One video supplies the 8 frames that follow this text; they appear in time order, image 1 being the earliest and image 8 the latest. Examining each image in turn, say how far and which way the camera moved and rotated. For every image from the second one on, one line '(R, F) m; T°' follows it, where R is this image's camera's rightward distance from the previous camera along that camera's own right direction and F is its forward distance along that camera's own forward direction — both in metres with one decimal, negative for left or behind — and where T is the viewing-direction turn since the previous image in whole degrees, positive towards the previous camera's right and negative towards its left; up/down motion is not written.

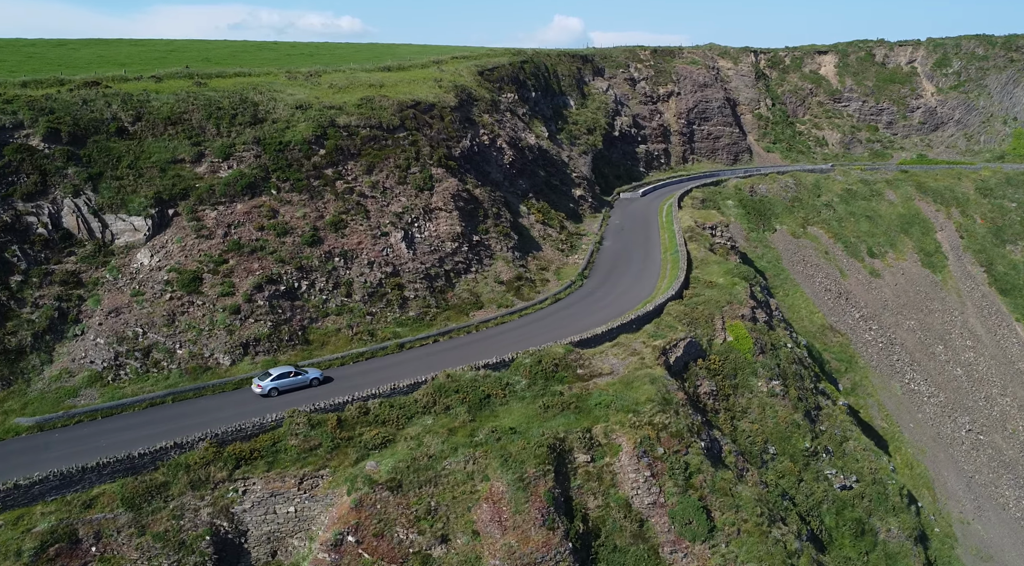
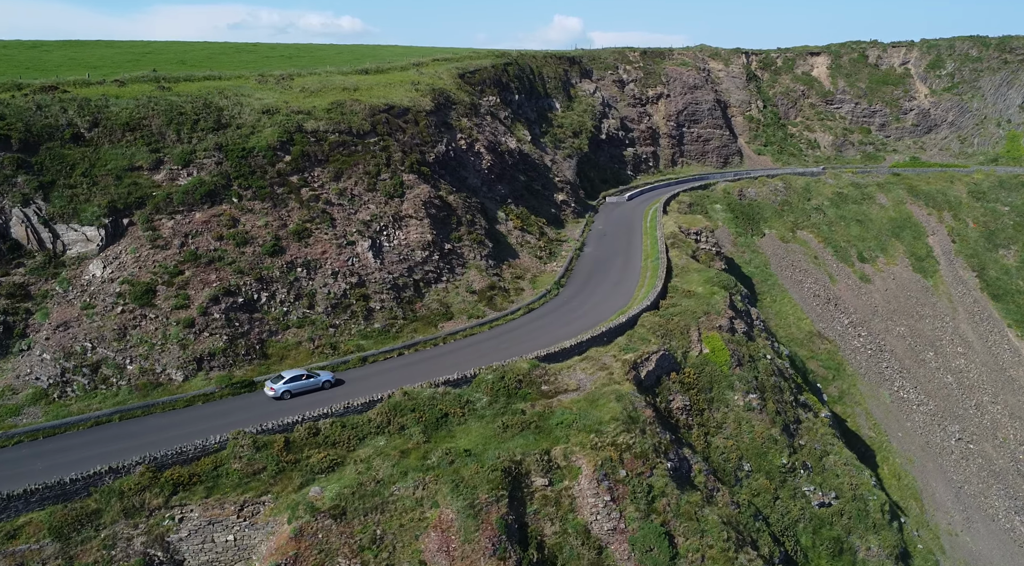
(+1.4, +1.1) m; 0°
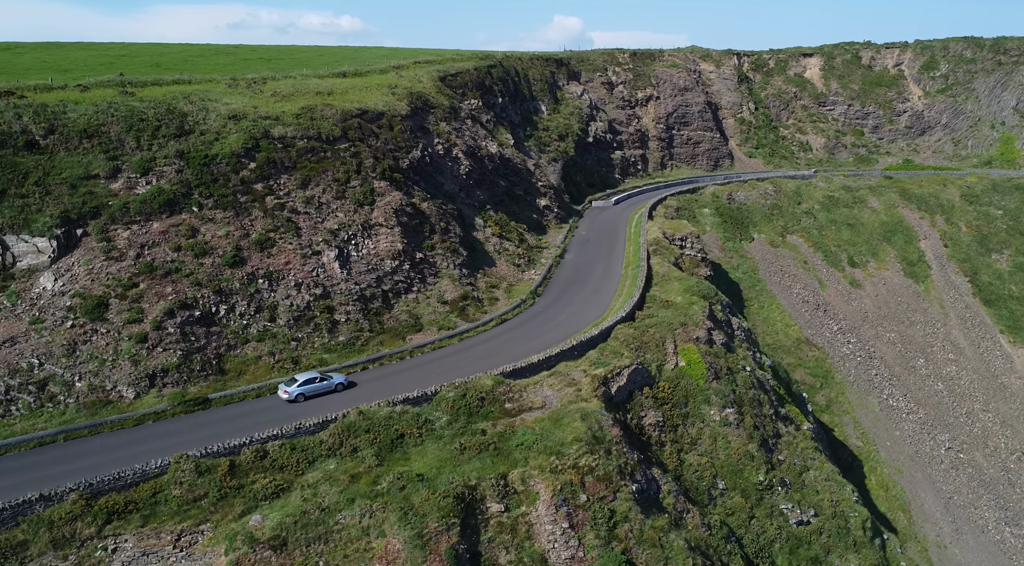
(+1.3, +1.1) m; 0°
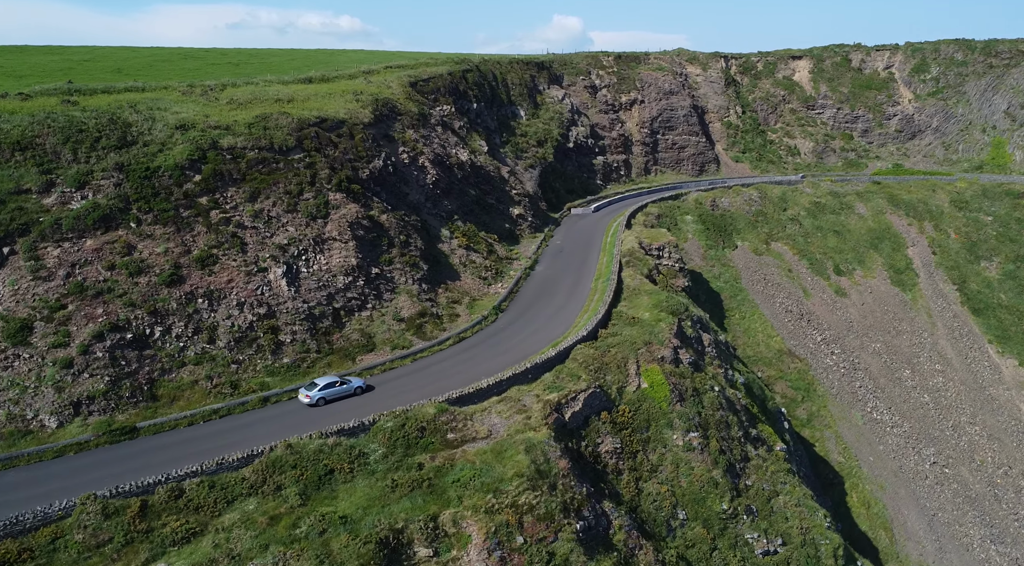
(+1.9, +1.6) m; 0°
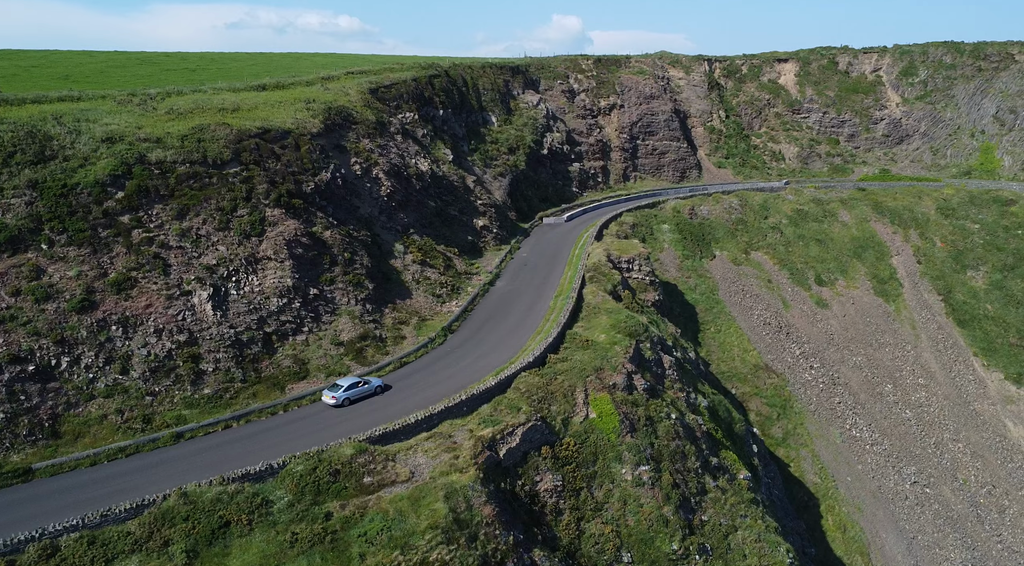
(+2.4, +2.1) m; 0°
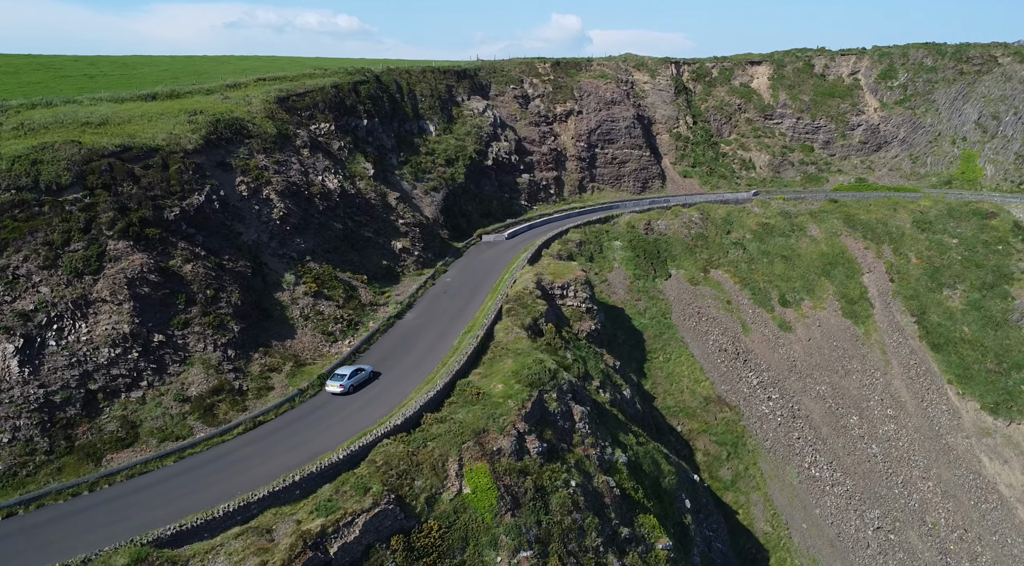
(+4.8, +5.1) m; 0°
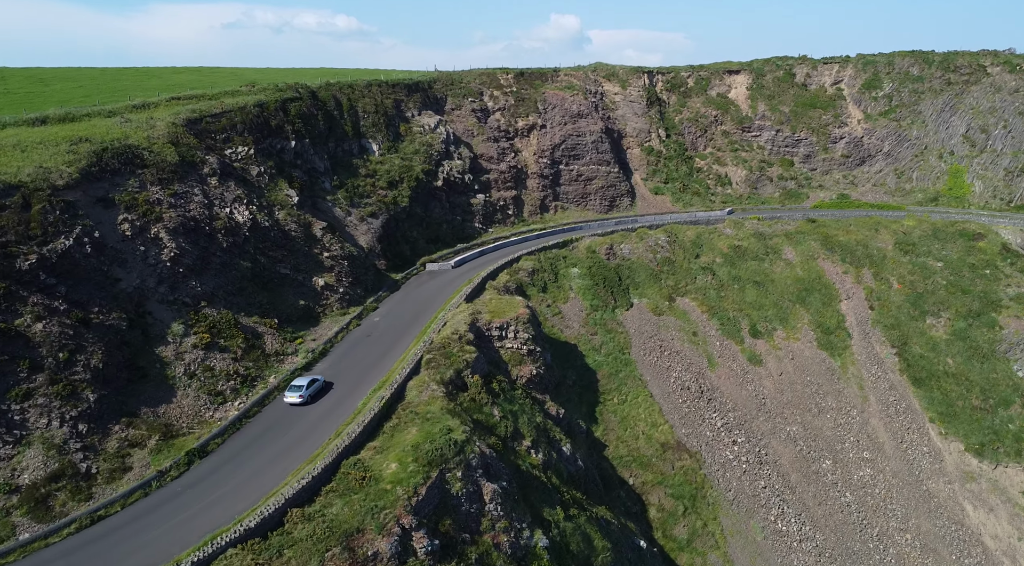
(+3.7, +4.6) m; 0°
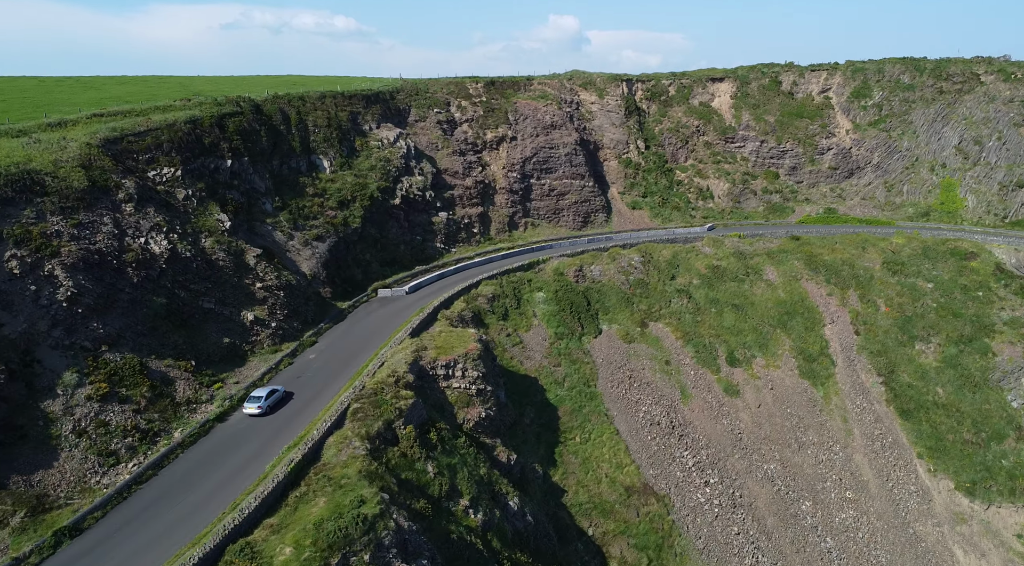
(+2.7, +3.9) m; 0°
